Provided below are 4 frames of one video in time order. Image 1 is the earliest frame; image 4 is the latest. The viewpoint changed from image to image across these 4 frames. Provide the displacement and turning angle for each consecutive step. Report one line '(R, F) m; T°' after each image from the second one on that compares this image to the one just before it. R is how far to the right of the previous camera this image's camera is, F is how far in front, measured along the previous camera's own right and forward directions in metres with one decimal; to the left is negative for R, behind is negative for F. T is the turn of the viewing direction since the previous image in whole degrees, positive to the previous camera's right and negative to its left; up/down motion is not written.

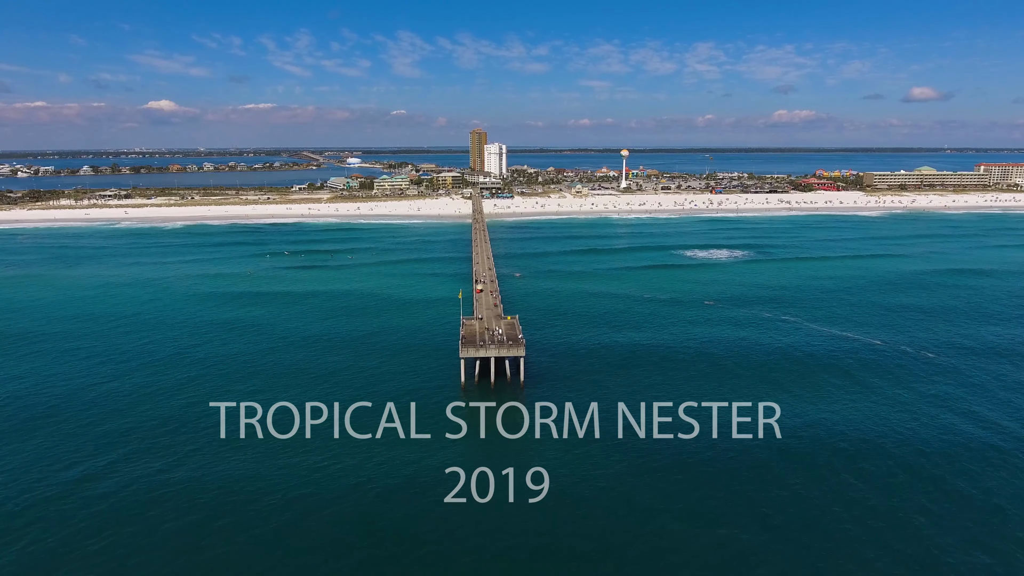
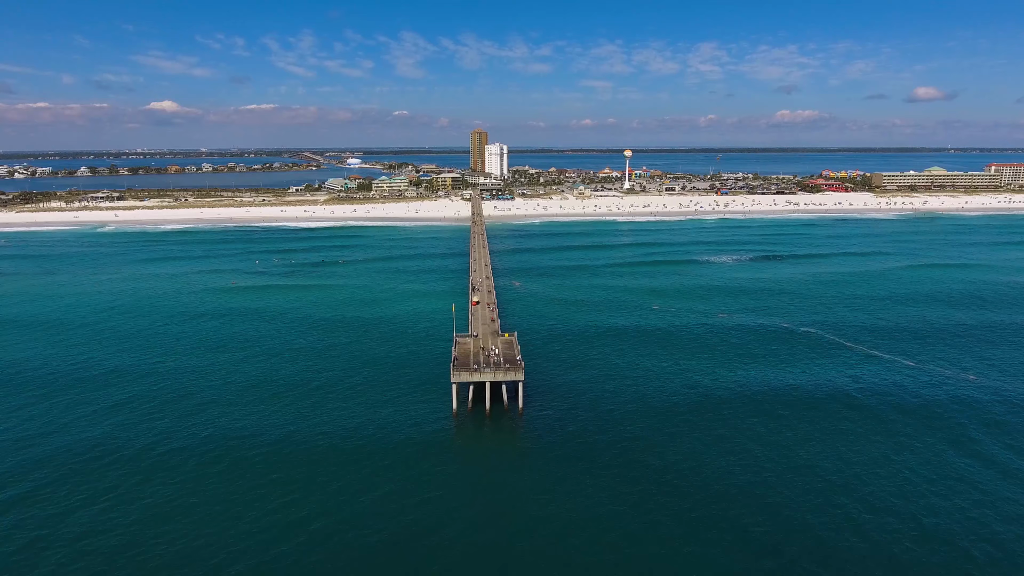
(+0.4, +2.7) m; 0°
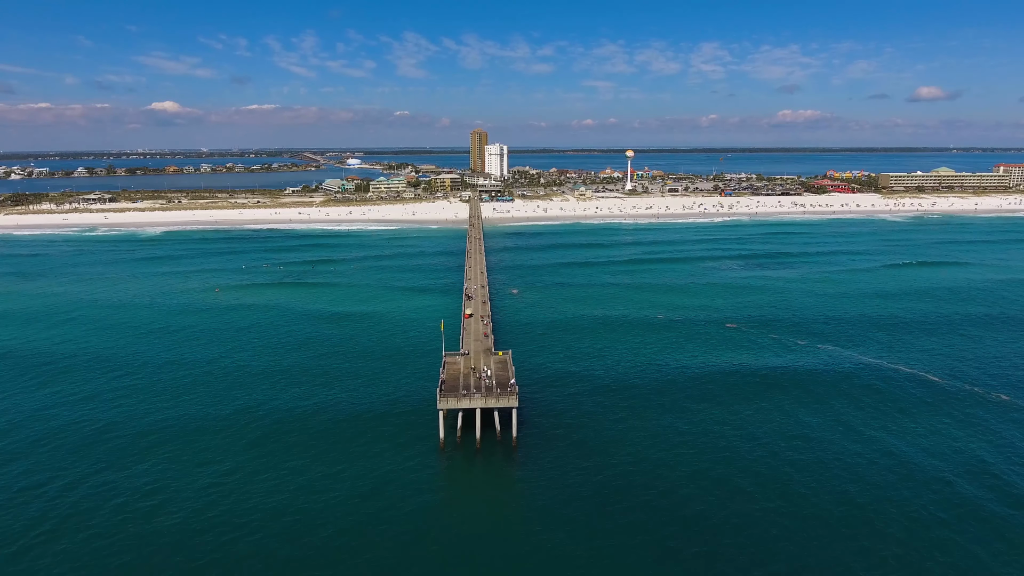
(+0.4, +2.3) m; 0°
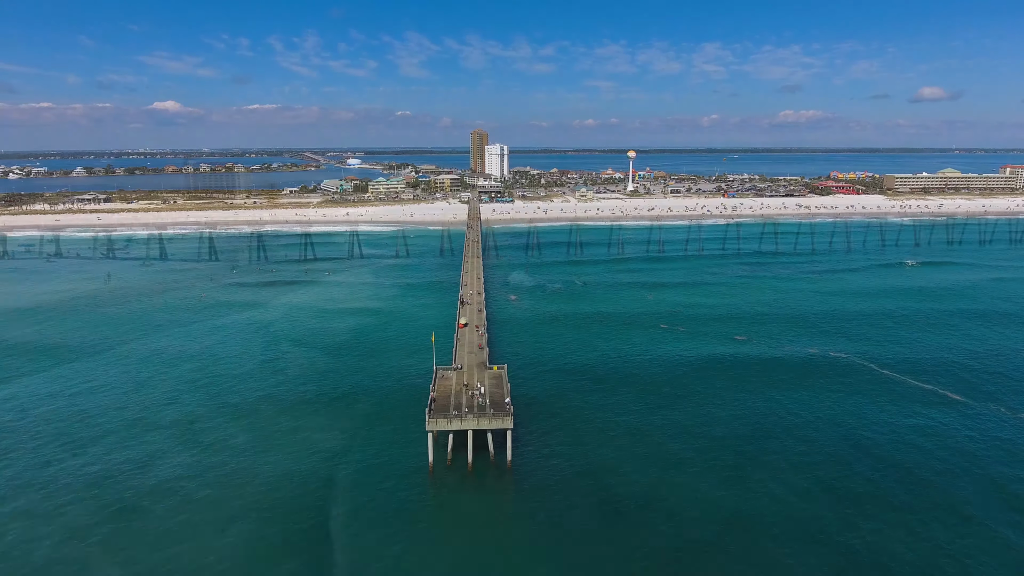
(+0.3, +1.6) m; 0°
